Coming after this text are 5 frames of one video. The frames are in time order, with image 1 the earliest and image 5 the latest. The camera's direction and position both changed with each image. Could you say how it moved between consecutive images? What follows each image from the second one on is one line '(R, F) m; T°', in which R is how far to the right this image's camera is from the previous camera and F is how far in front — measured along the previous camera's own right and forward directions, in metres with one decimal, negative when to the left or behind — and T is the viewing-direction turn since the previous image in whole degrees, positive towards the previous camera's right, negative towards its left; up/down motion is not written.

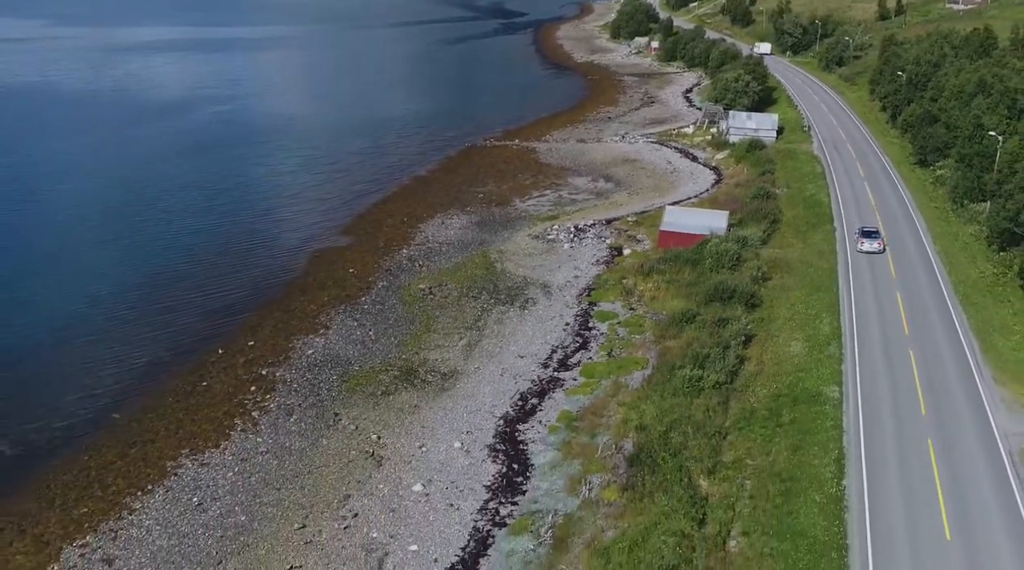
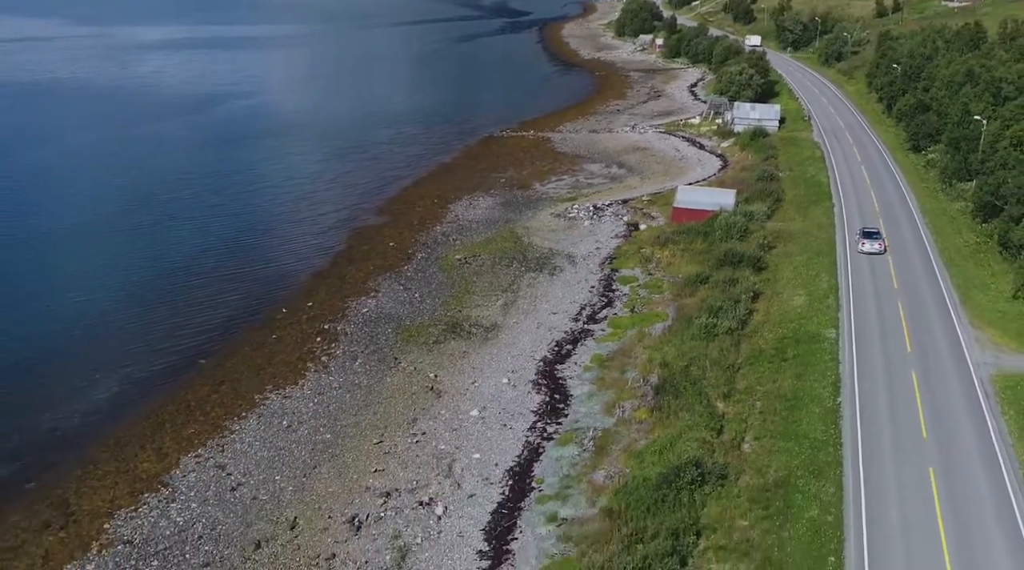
(-2.0, -5.5) m; 0°
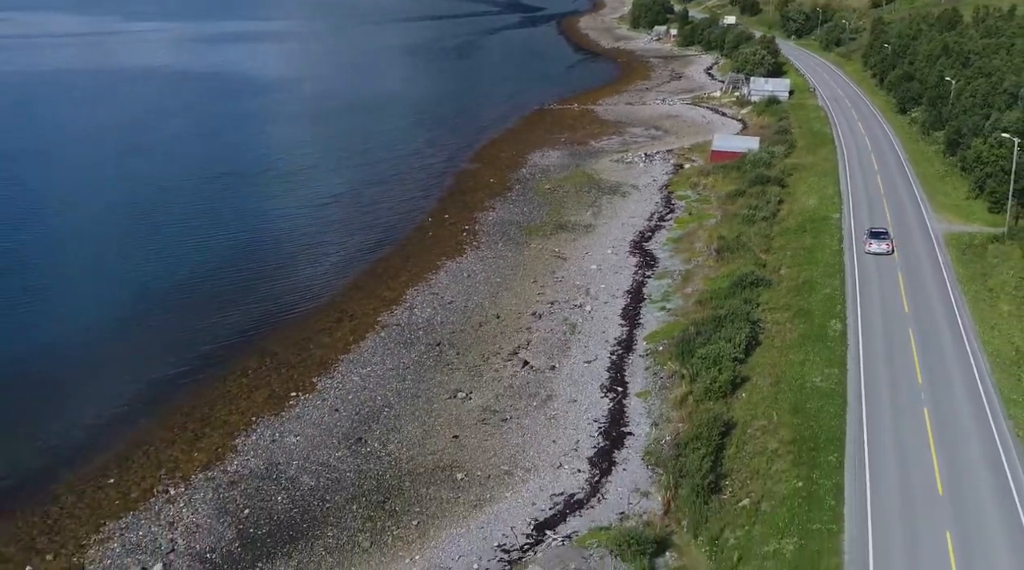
(-7.3, -17.9) m; 0°
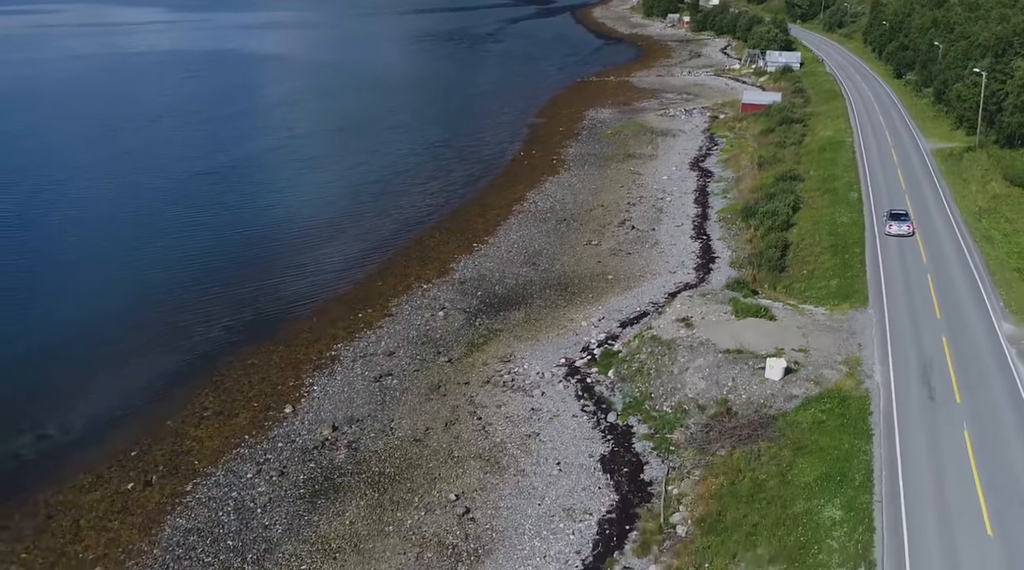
(-8.2, -17.1) m; 0°
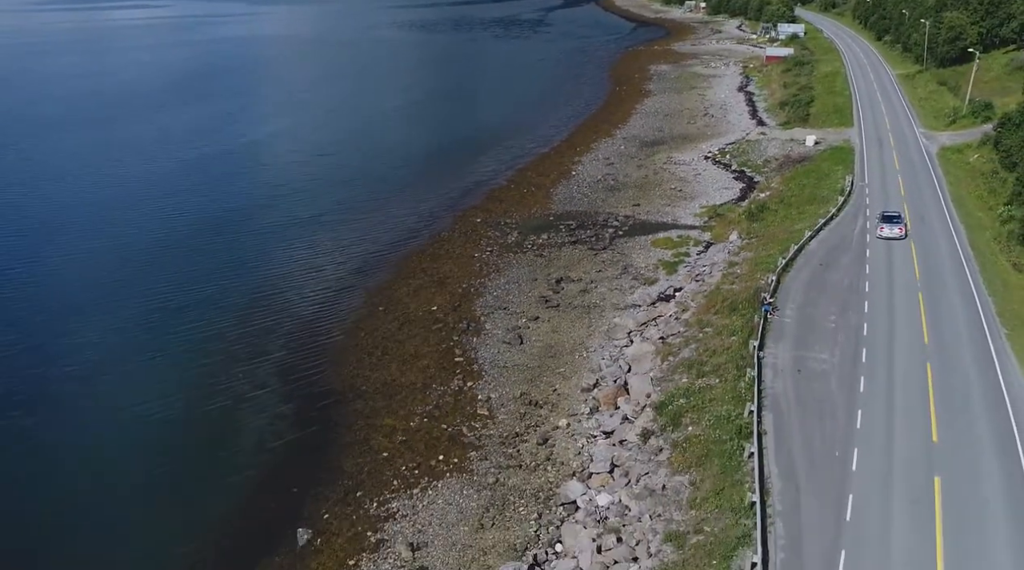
(-15.1, -37.2) m; 0°
